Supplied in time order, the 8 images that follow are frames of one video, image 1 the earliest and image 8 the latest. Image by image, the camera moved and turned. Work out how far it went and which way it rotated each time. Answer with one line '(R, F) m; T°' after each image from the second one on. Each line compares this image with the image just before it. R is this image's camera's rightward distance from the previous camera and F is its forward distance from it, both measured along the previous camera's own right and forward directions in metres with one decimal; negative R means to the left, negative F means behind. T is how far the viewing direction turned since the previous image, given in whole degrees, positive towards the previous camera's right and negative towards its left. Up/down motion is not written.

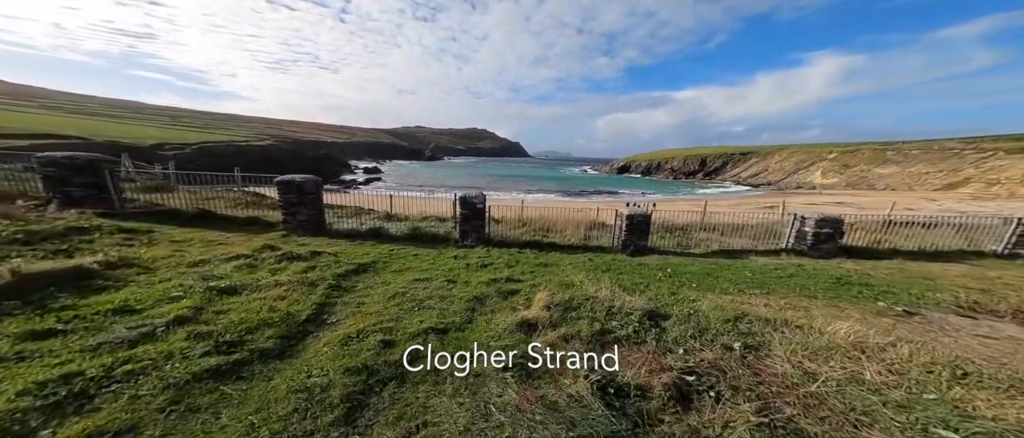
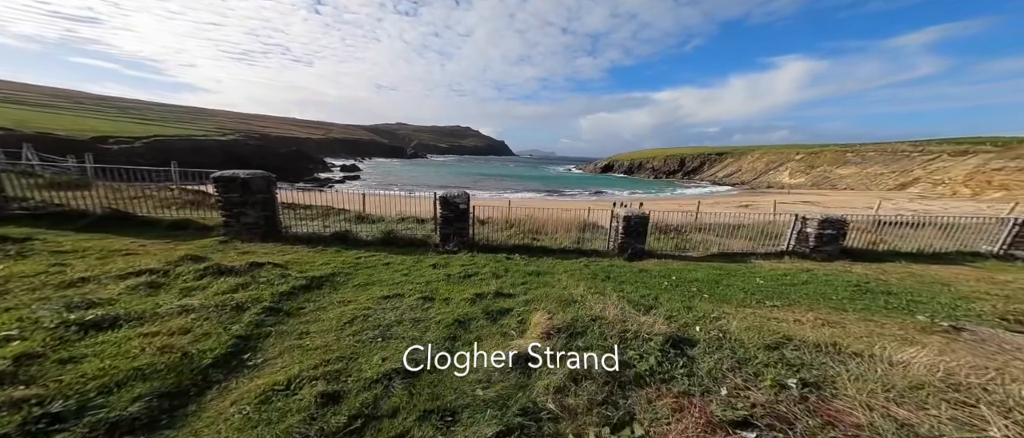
(-0.1, +0.9) m; +4°
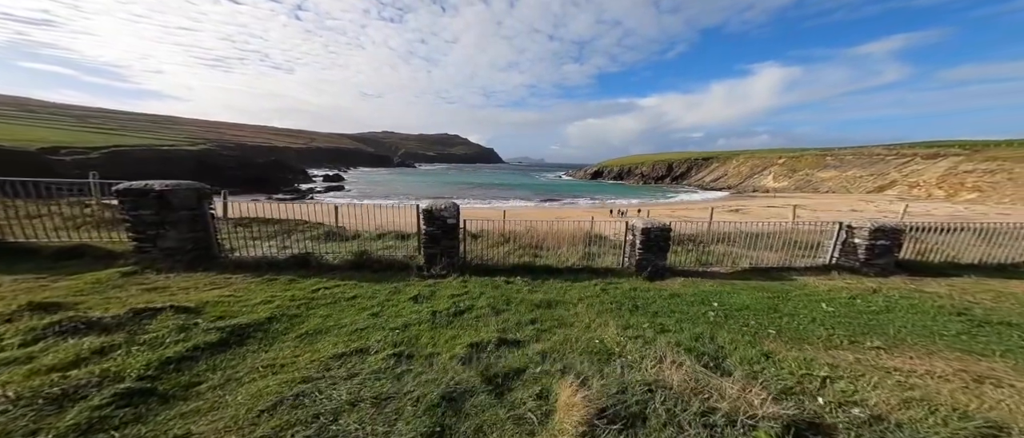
(-0.2, +1.3) m; +2°
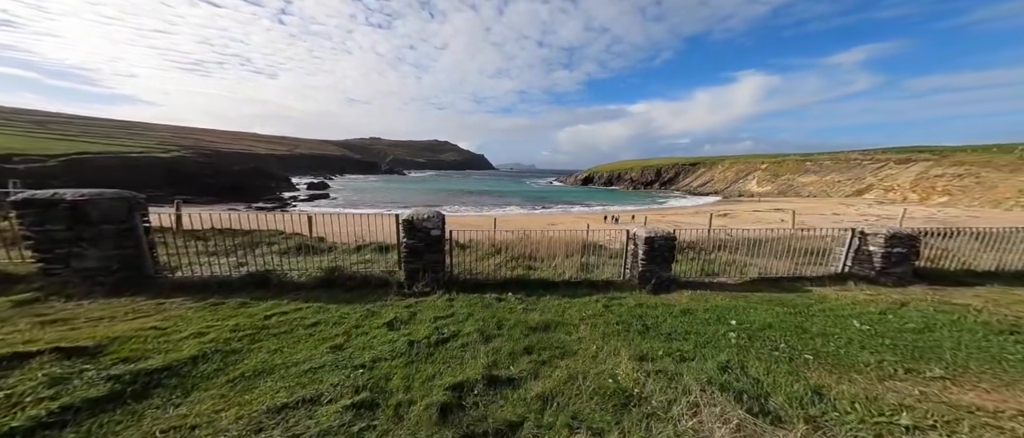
(0.0, +0.7) m; +2°
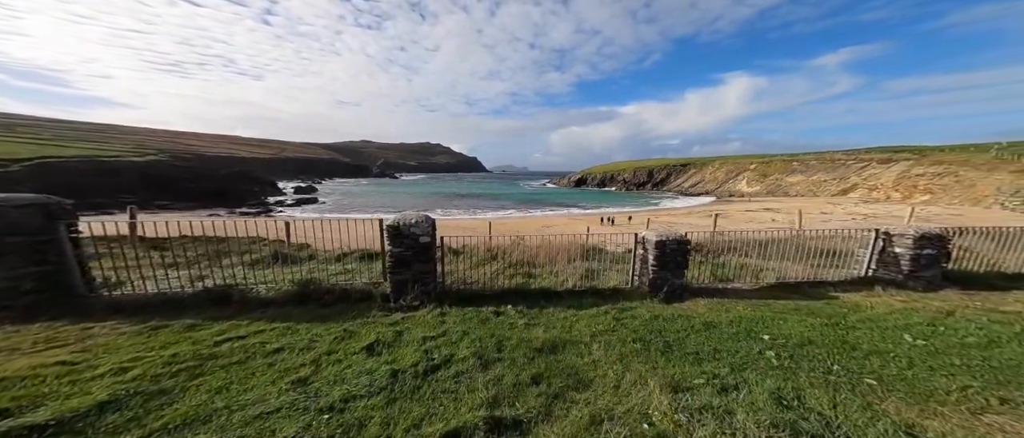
(-0.1, +0.6) m; +1°
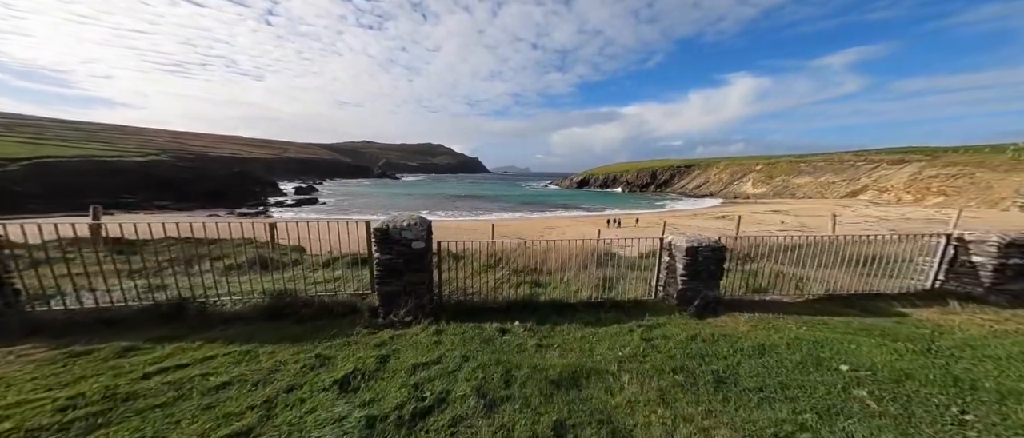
(-0.1, +0.8) m; 0°
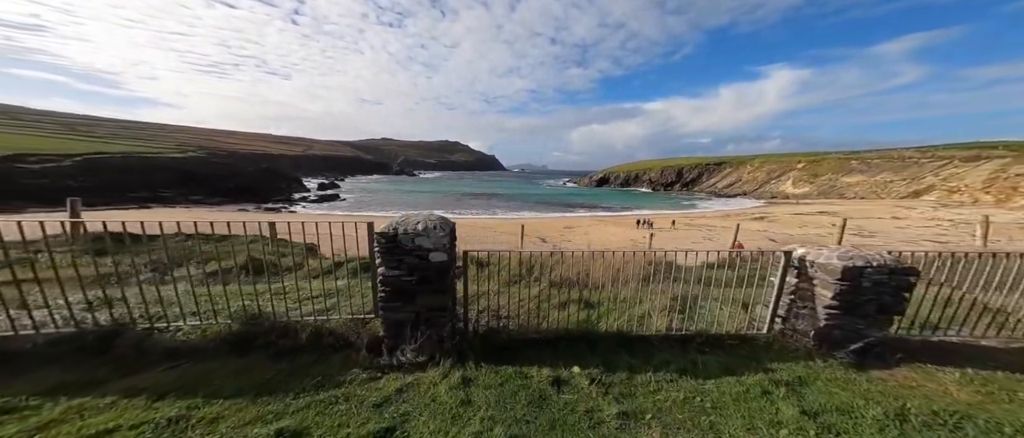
(-0.5, +1.5) m; -3°
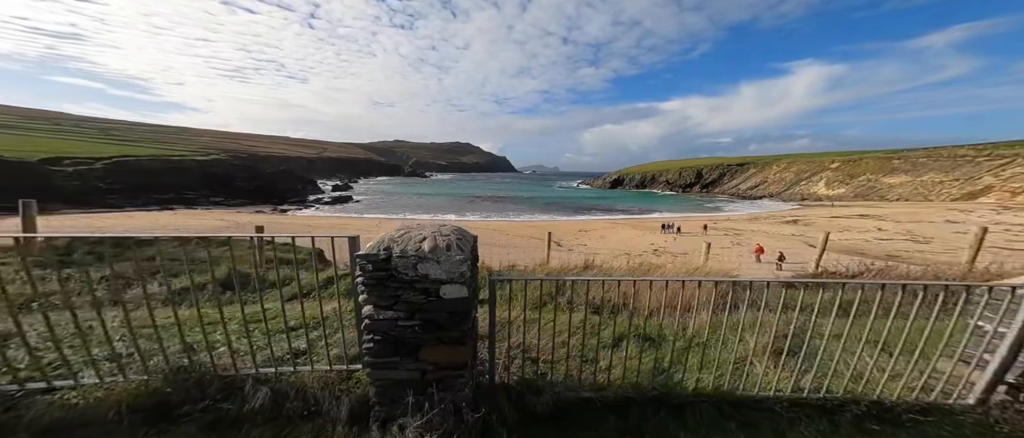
(-0.3, +1.3) m; -2°
